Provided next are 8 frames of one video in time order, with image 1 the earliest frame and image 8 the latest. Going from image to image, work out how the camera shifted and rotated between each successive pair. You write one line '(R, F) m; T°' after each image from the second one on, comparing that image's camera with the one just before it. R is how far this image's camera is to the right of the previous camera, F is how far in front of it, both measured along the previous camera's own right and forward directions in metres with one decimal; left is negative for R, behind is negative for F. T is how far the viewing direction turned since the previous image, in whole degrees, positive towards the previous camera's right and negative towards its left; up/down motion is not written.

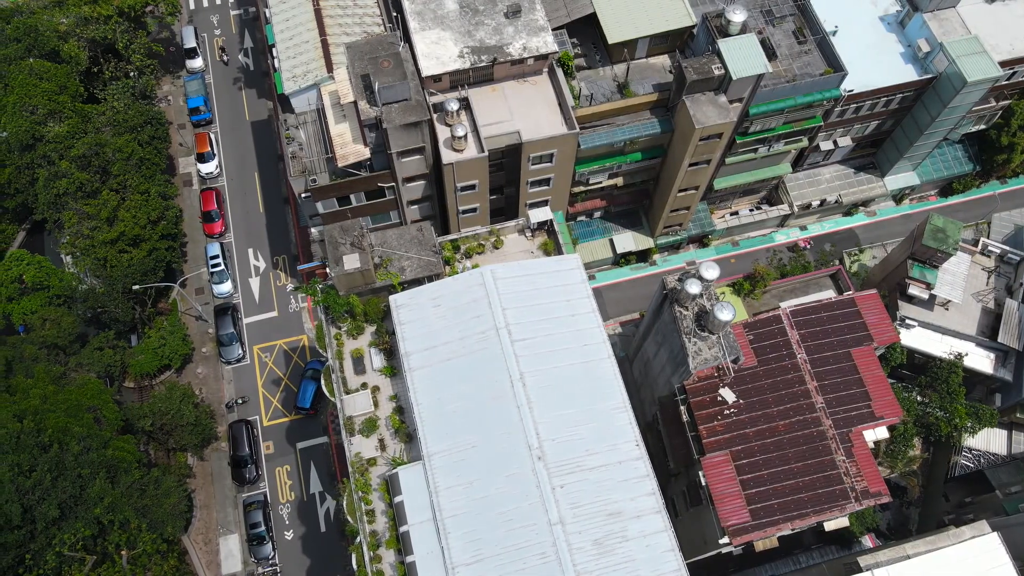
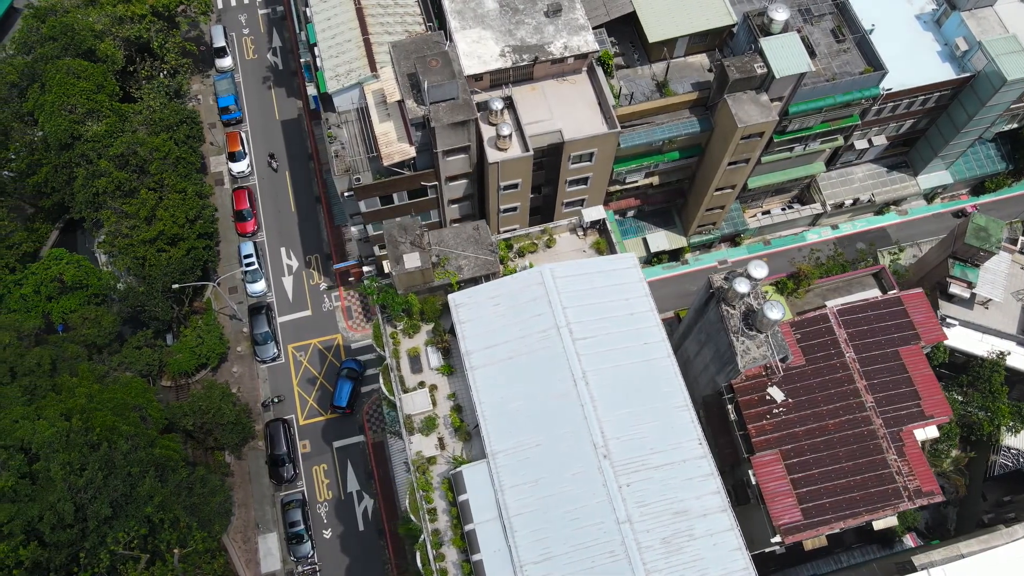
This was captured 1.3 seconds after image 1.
(-3.4, 0.0) m; 0°
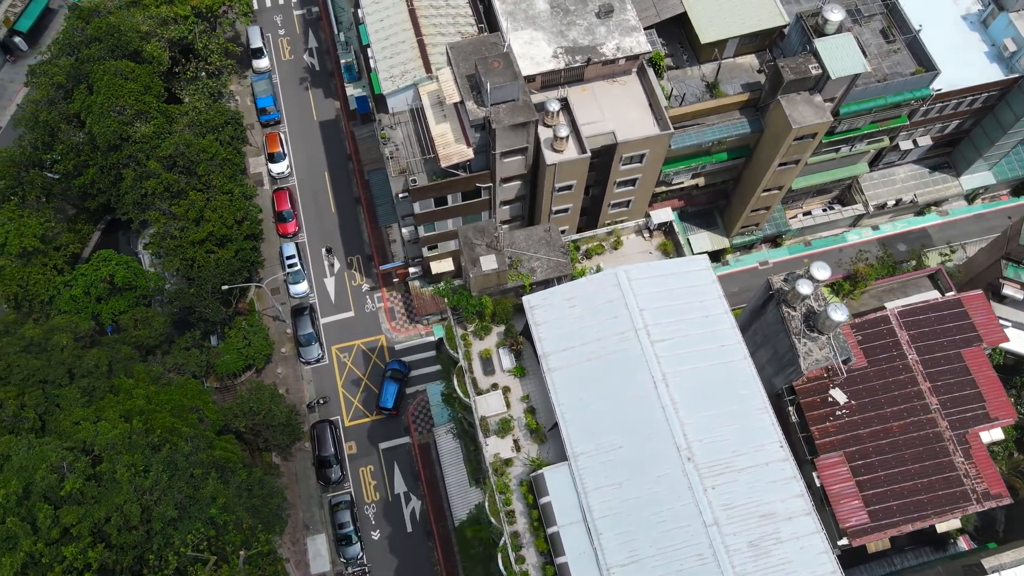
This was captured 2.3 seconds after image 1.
(-4.4, 0.0) m; 0°
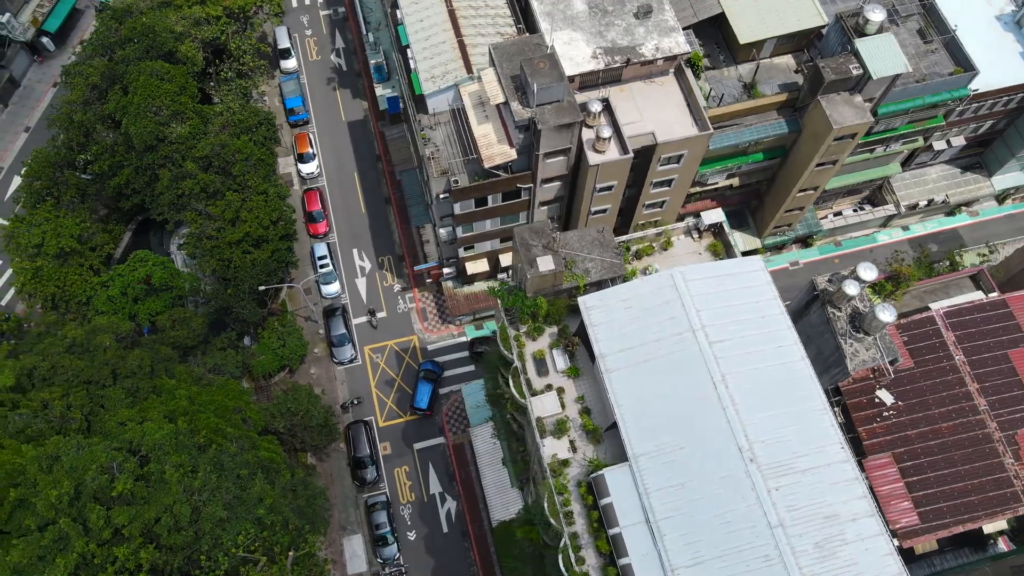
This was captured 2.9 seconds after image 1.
(-3.2, 0.0) m; 0°
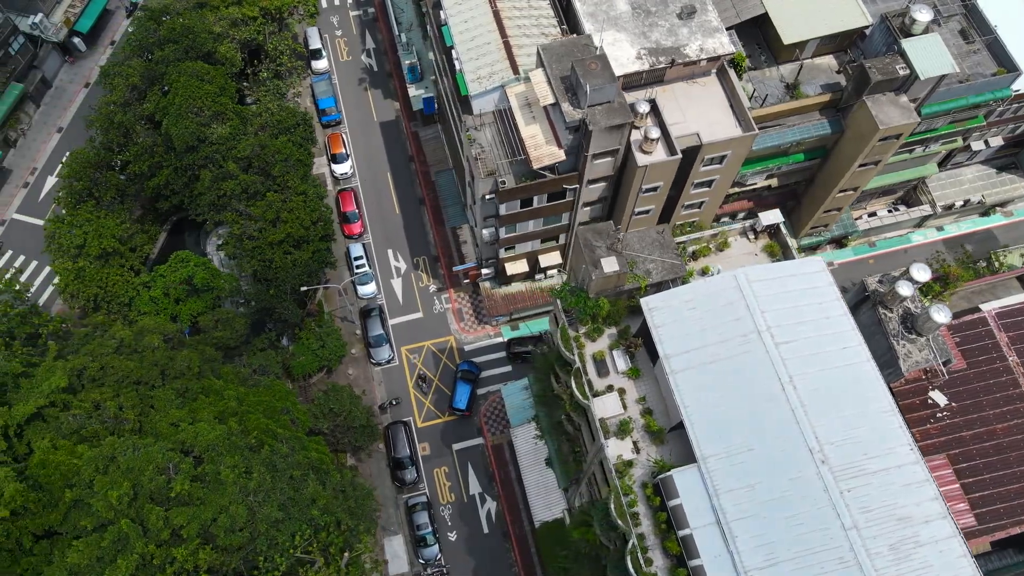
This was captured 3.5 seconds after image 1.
(-3.7, 0.0) m; 0°
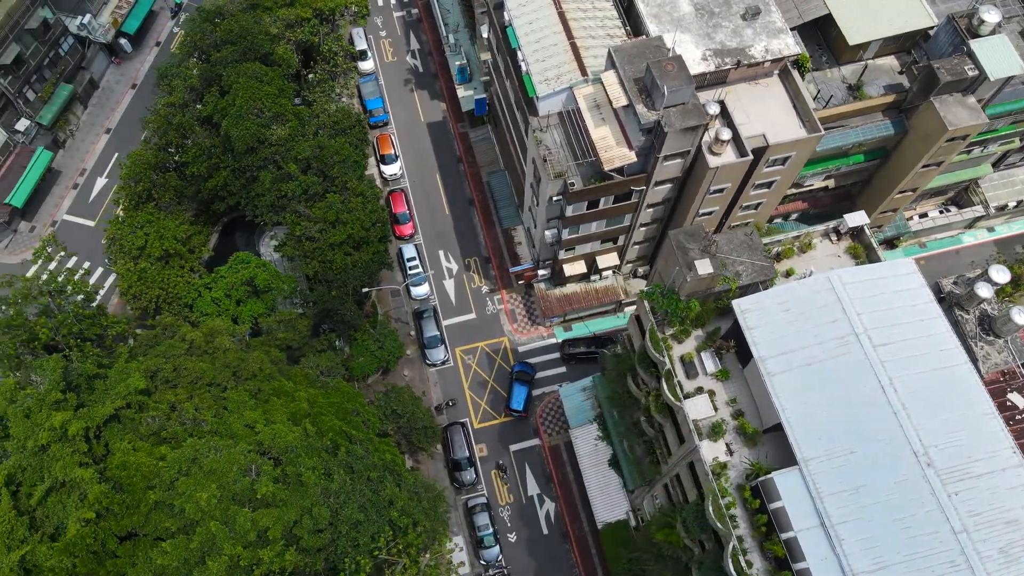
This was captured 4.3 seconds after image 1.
(-5.4, 0.0) m; 0°
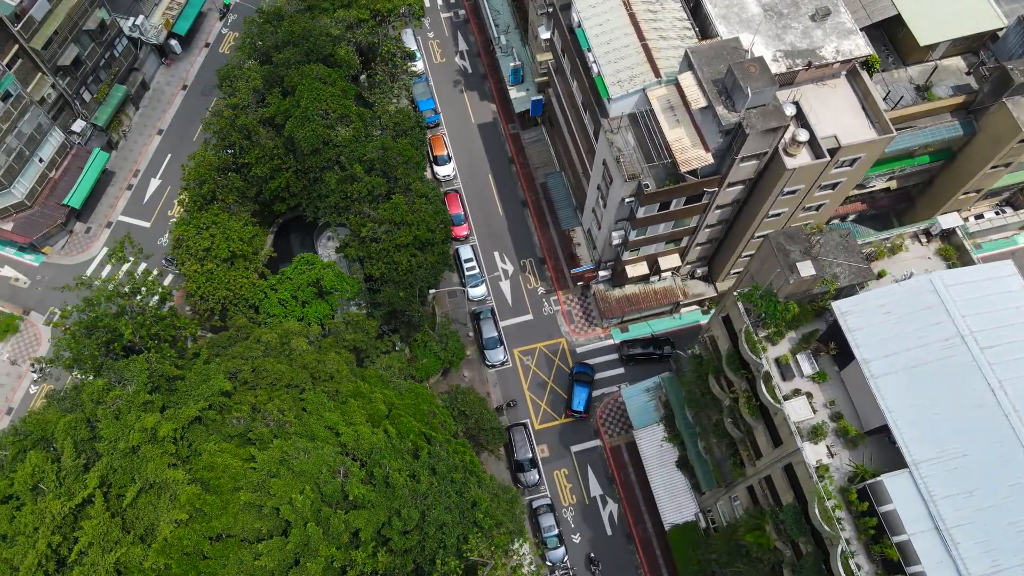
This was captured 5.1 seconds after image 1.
(-5.8, 0.0) m; 0°
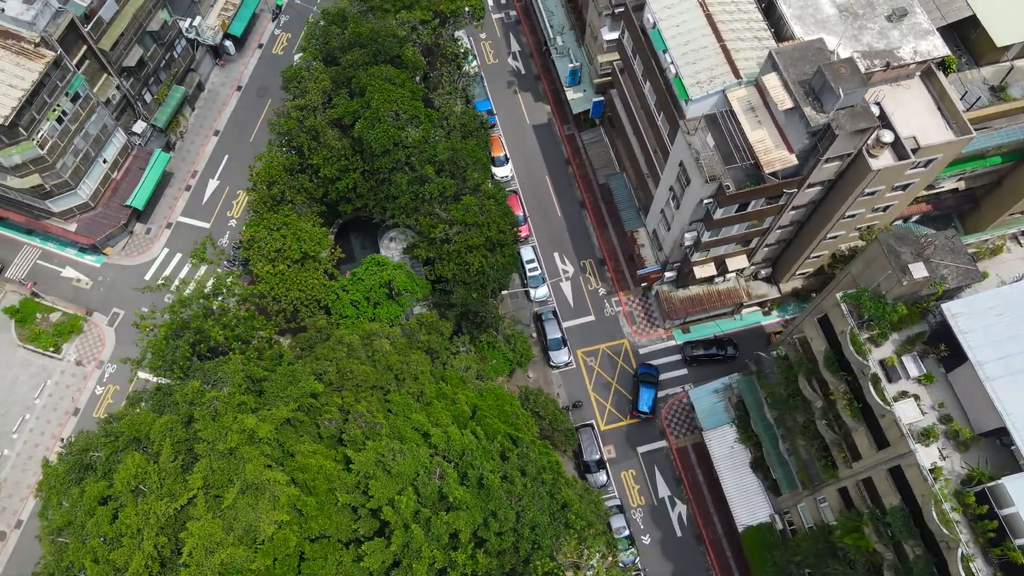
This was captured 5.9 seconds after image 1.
(-6.3, 0.0) m; 0°
